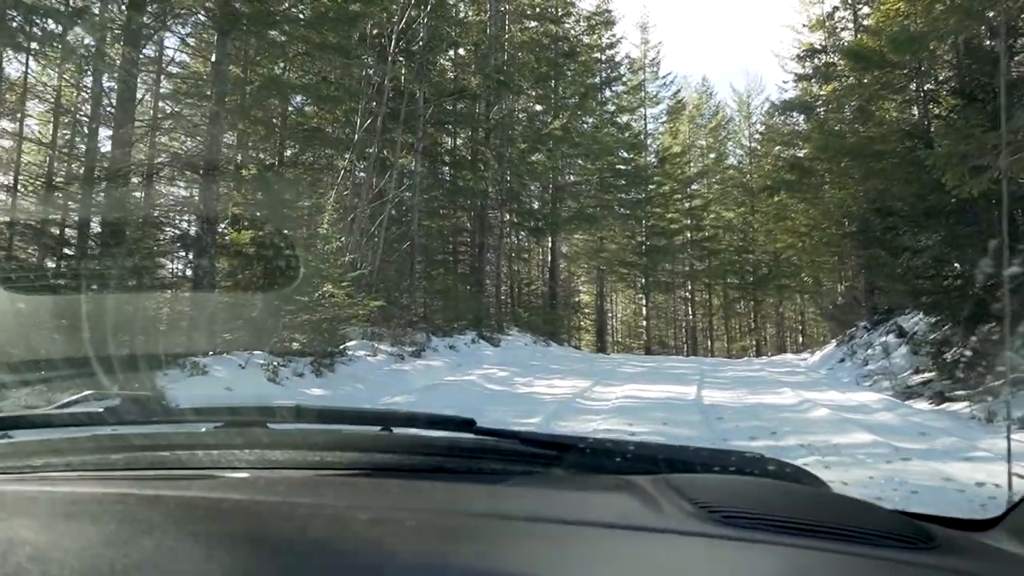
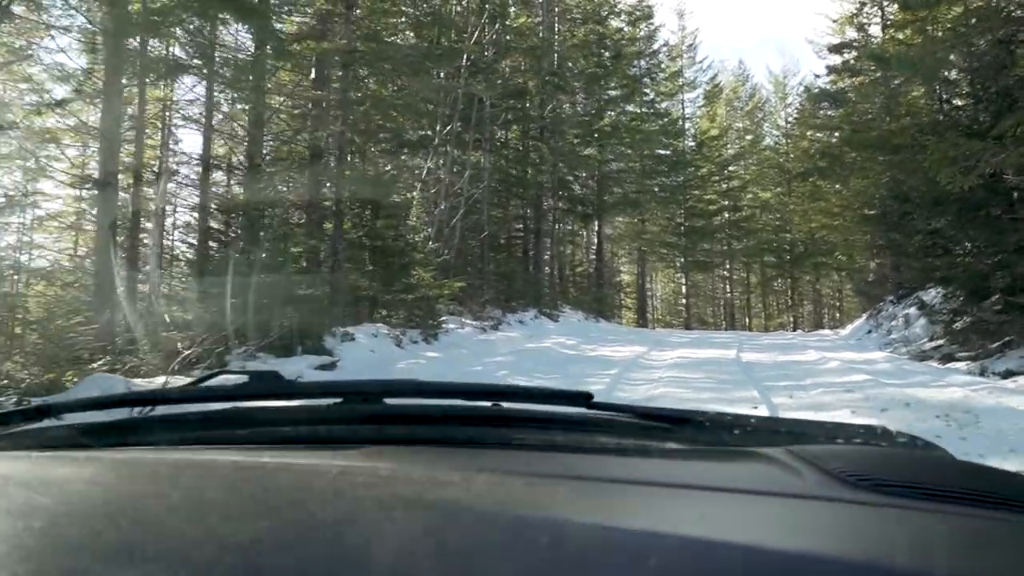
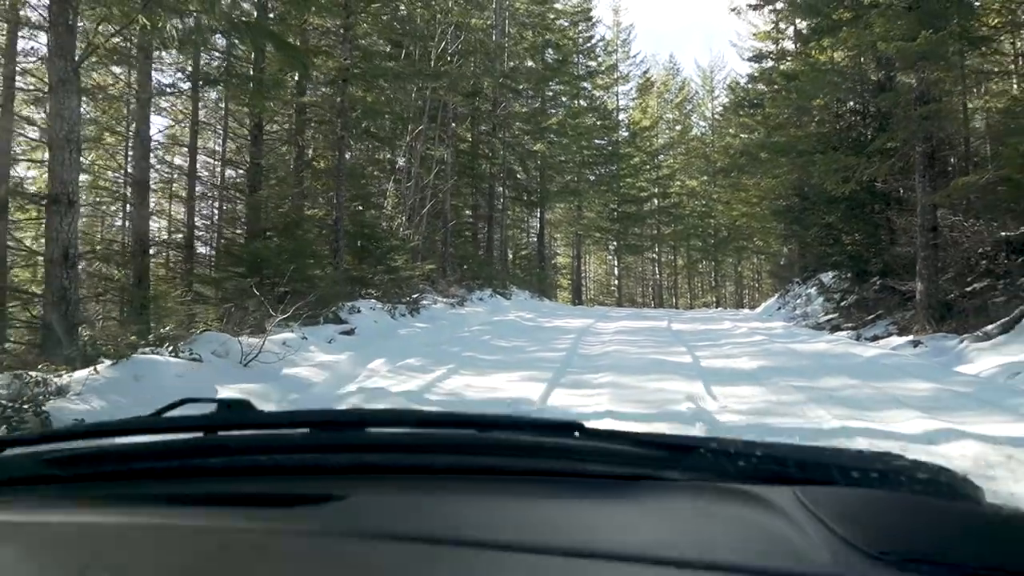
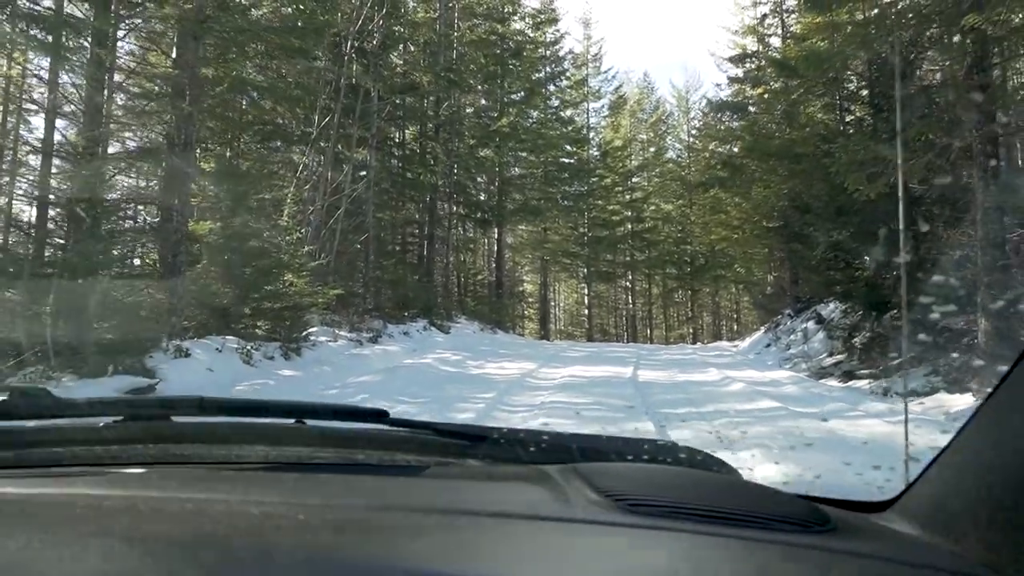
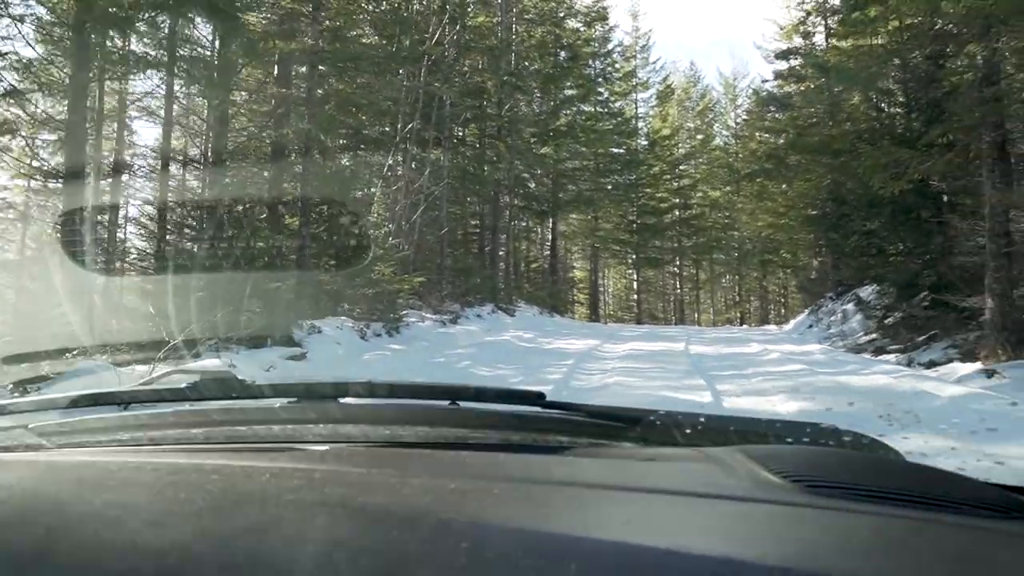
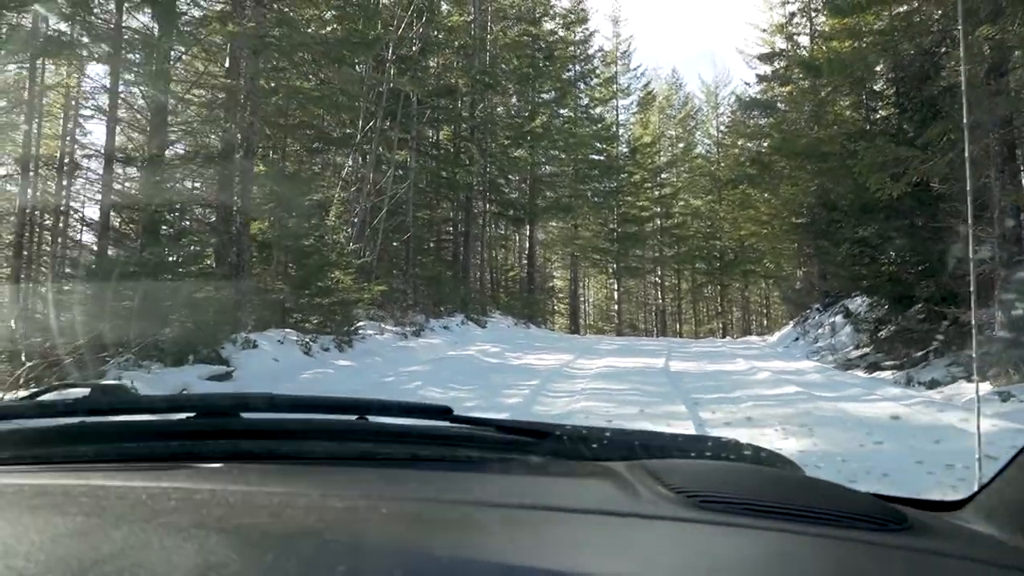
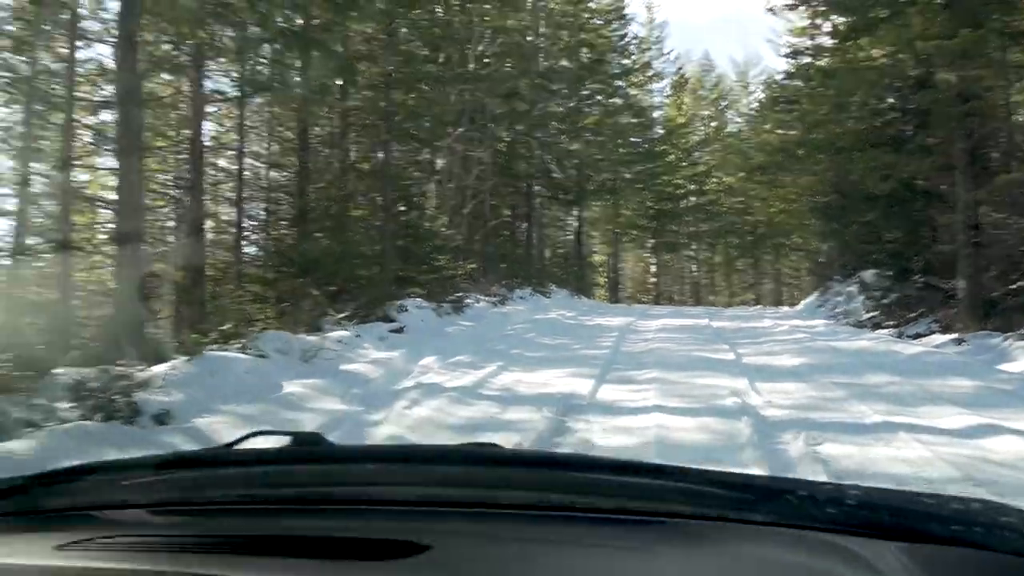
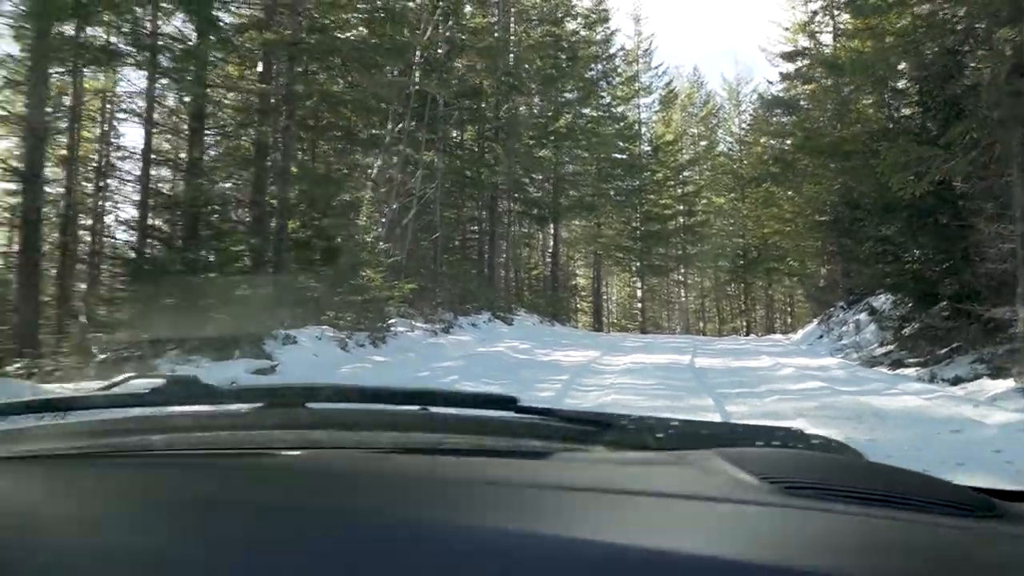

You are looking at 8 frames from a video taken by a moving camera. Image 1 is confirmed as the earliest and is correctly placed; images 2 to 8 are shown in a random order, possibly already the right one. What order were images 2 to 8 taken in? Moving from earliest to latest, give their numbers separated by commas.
4, 6, 8, 2, 5, 3, 7
